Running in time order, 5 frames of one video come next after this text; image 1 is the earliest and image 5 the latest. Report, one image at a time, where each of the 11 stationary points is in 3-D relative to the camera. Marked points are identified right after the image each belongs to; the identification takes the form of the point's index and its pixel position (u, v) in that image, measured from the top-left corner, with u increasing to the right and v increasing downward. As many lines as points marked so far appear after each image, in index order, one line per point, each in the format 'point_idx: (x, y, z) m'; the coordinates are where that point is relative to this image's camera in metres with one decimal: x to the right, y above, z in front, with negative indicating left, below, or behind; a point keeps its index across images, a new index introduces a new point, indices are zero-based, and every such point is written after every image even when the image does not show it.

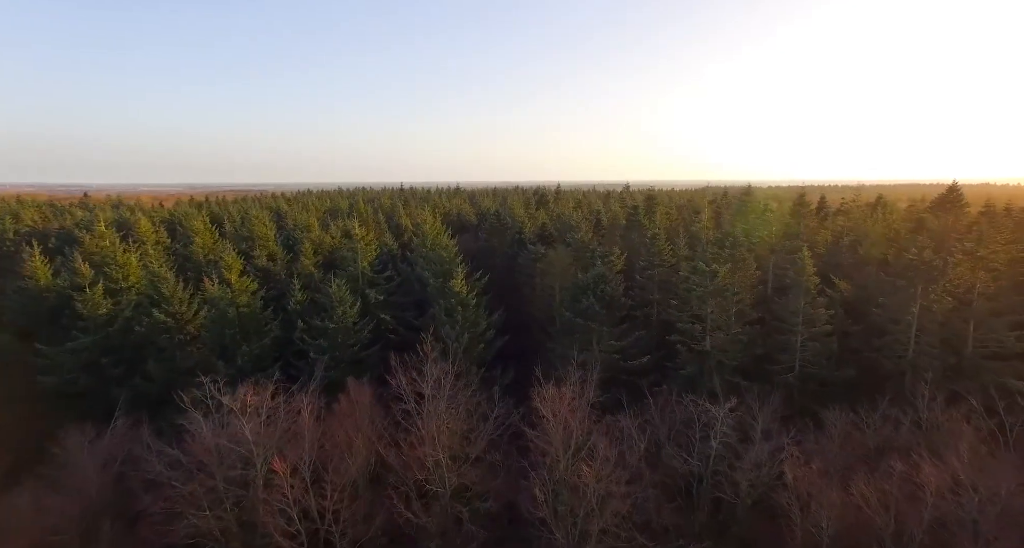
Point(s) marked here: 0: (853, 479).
0: (+12.2, -7.4, +17.7) m
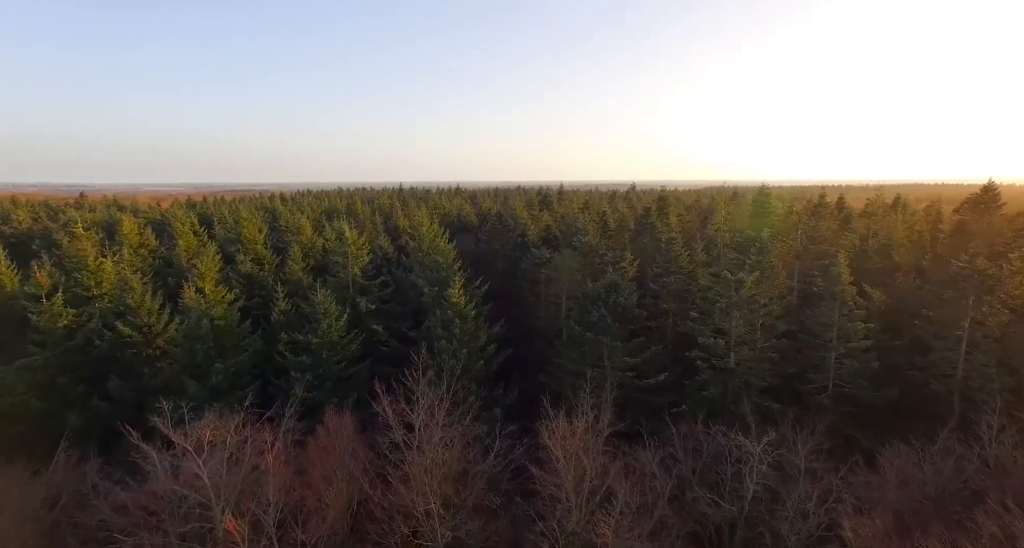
0: (+12.4, -7.9, +14.9) m
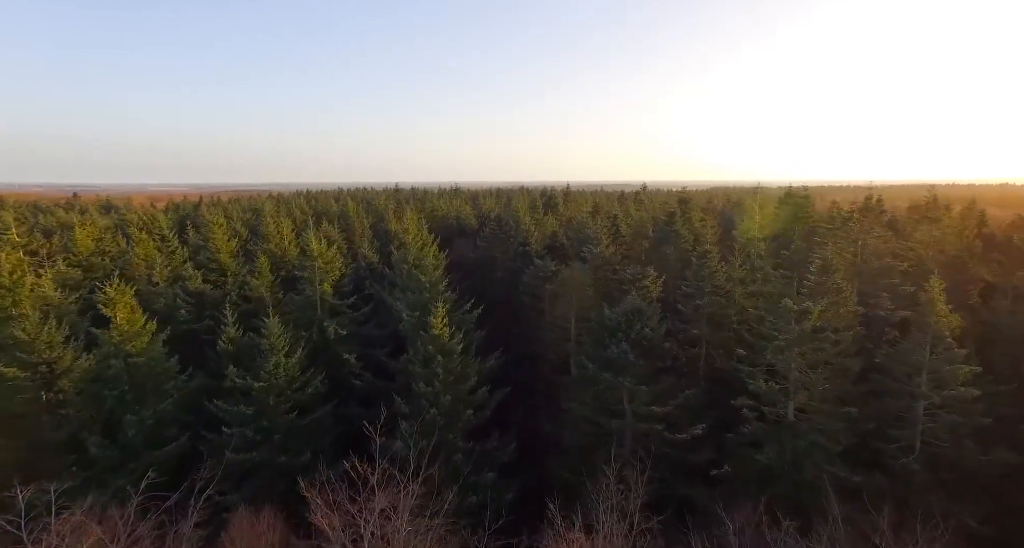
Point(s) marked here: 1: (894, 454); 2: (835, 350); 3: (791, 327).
0: (+12.2, -9.0, +8.9) m
1: (+15.4, -7.2, +19.8) m
2: (+12.8, -3.0, +19.7) m
3: (+11.1, -2.1, +19.8) m
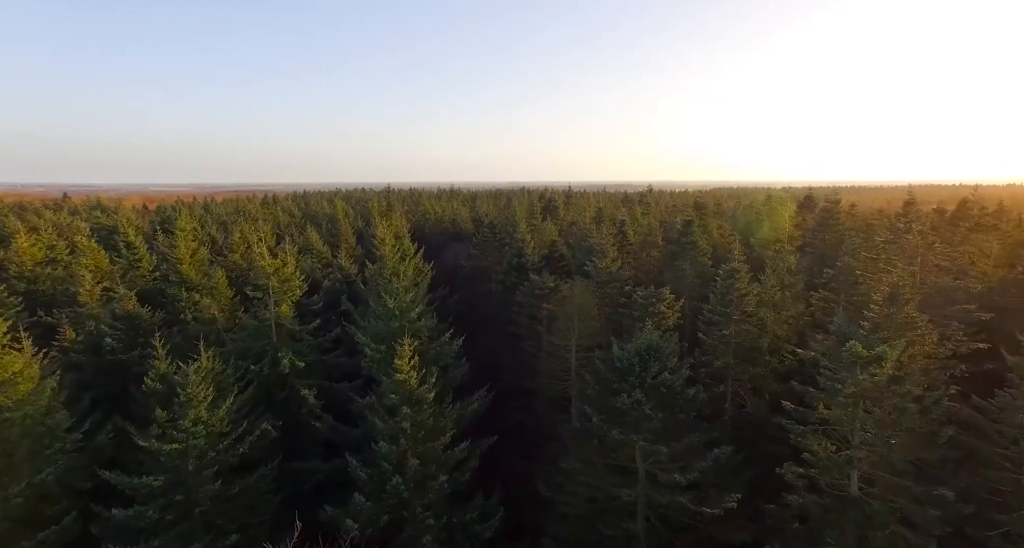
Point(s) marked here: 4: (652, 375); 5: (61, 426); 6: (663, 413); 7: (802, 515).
0: (+11.6, -10.0, +4.2) m
1: (+14.8, -8.3, +15.1) m
2: (+12.3, -4.1, +15.0) m
3: (+10.6, -3.2, +15.0) m
4: (+5.2, -3.7, +18.2) m
5: (-15.4, -5.2, +16.8) m
6: (+5.6, -5.1, +18.3) m
7: (+9.8, -8.1, +16.7) m
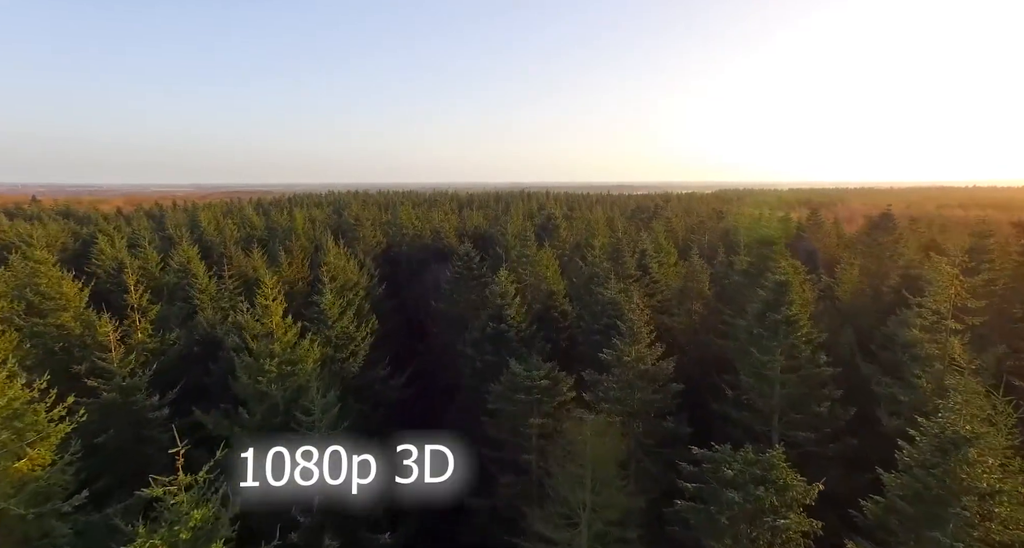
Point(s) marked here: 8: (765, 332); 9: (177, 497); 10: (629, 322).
0: (+10.3, -13.5, -8.6) m
1: (+13.5, -11.8, +2.3) m
2: (+11.0, -7.6, +2.2) m
3: (+9.3, -6.7, +2.2) m
4: (+3.9, -7.2, +5.4) m
5: (-16.7, -8.7, +4.0) m
6: (+4.3, -8.6, +5.5) m
7: (+8.5, -11.6, +3.9) m
8: (+9.0, -2.1, +17.3) m
9: (-6.4, -4.7, +8.8) m
10: (+4.4, -1.7, +17.9) m
